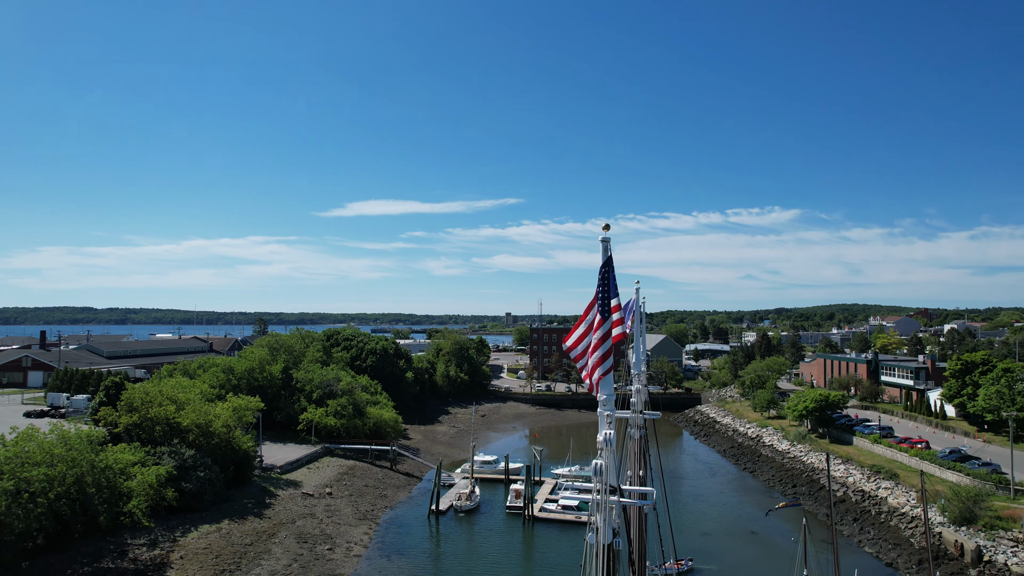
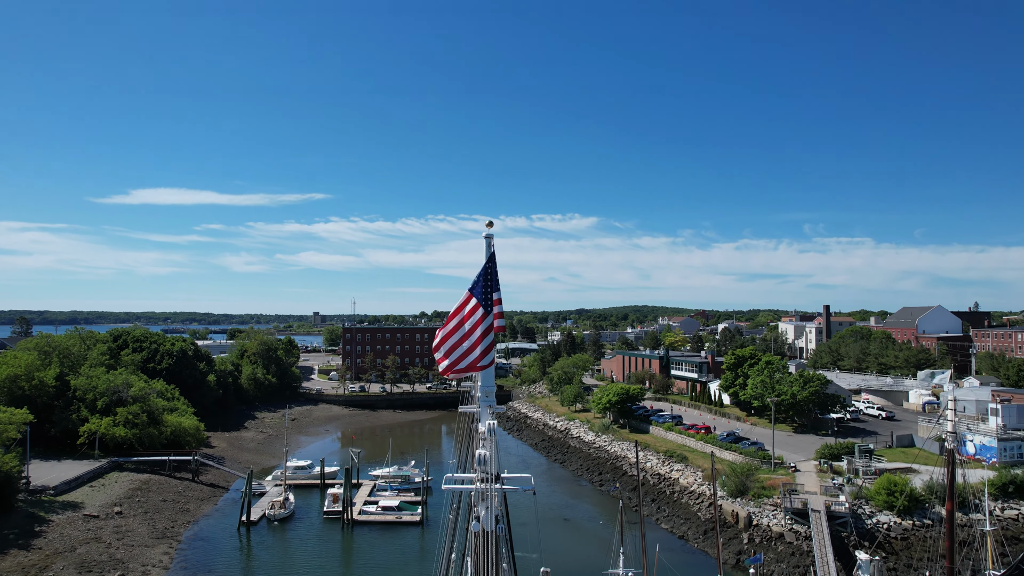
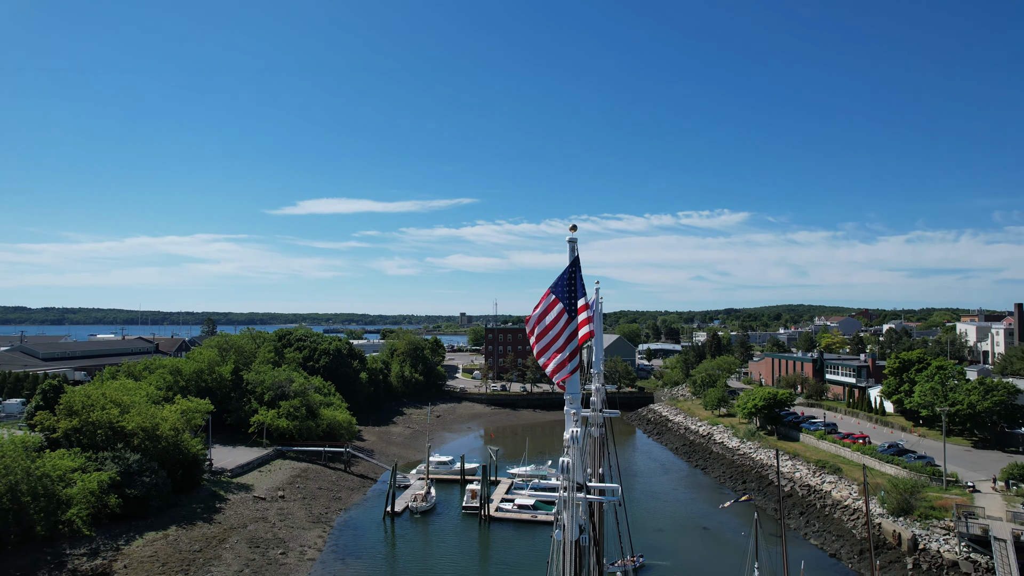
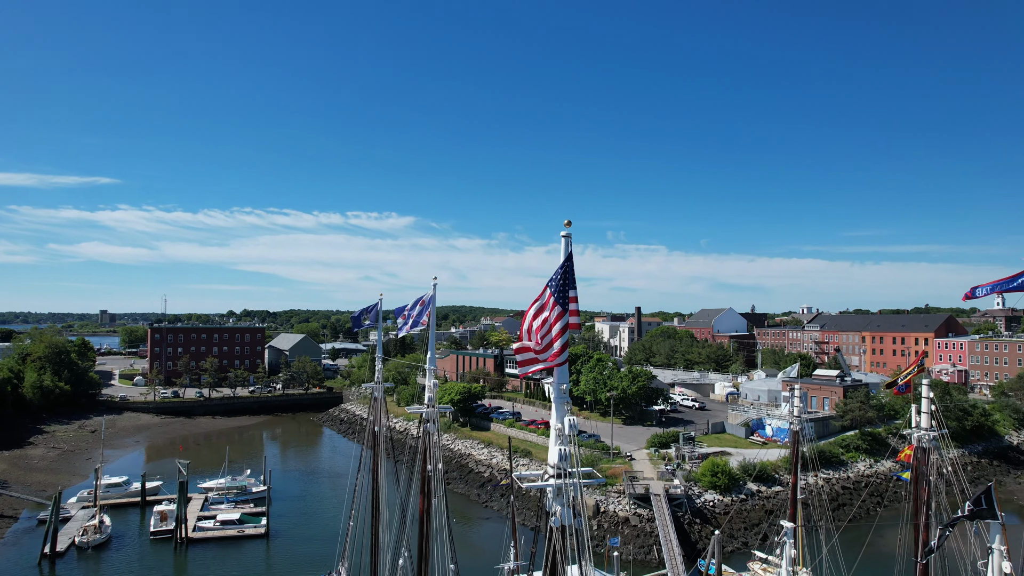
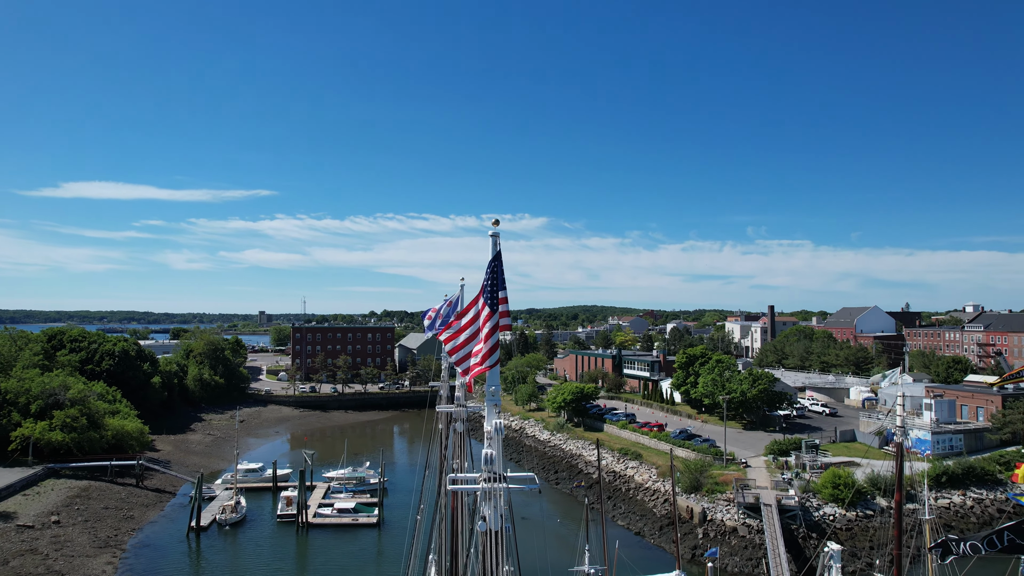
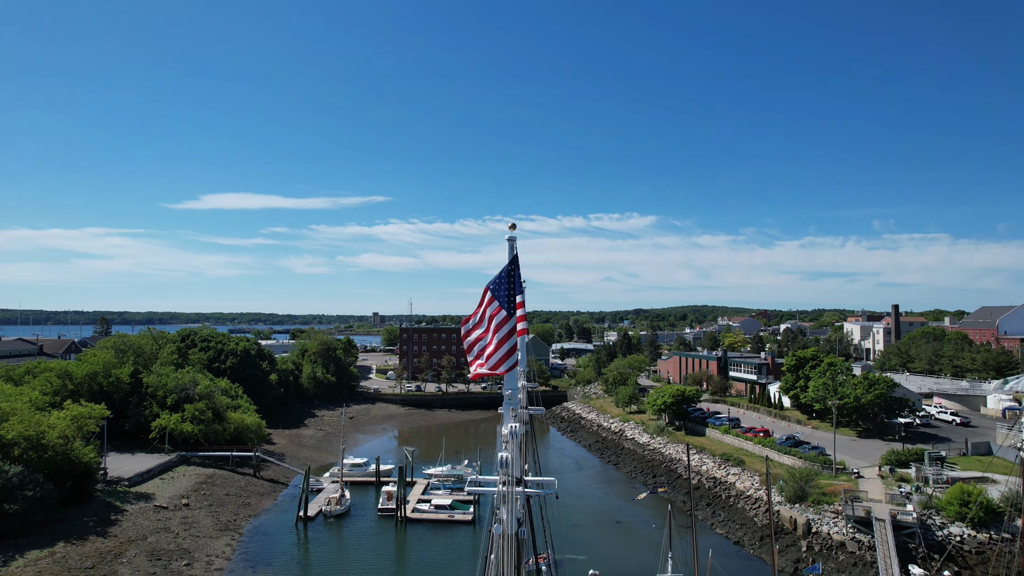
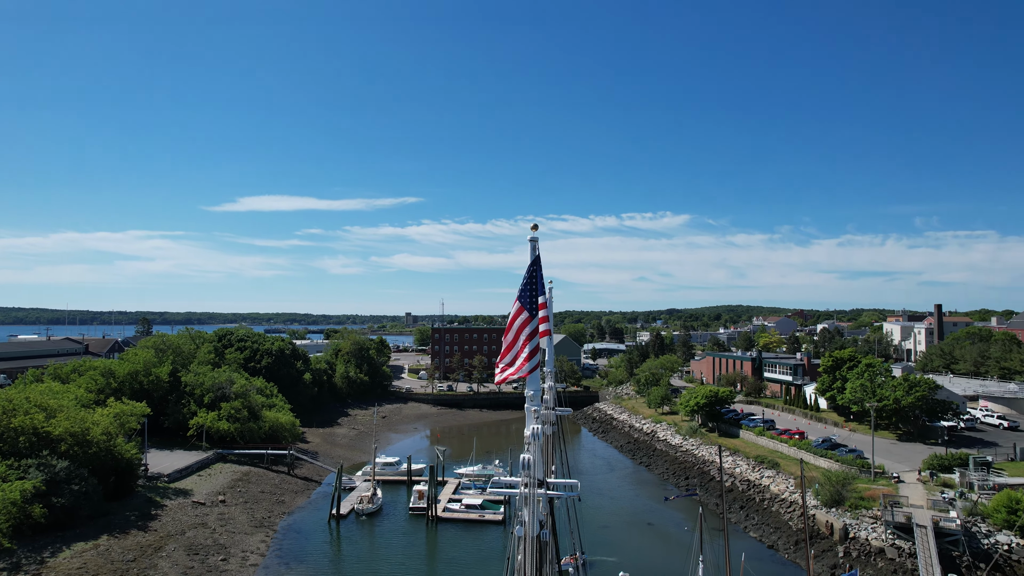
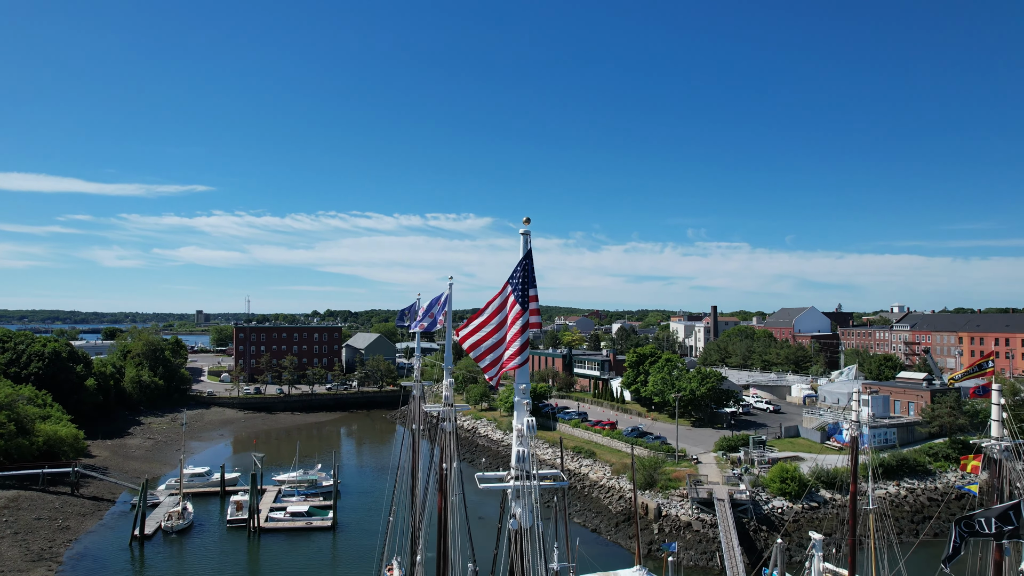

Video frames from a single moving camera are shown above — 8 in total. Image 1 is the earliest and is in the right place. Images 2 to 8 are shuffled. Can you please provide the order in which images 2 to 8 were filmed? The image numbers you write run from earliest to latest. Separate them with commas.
3, 7, 6, 2, 5, 8, 4
